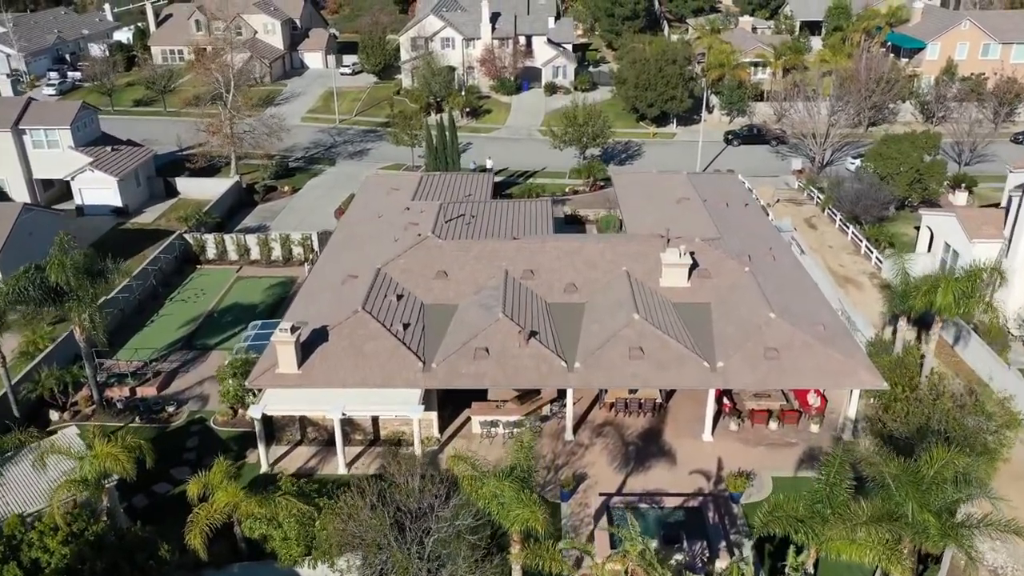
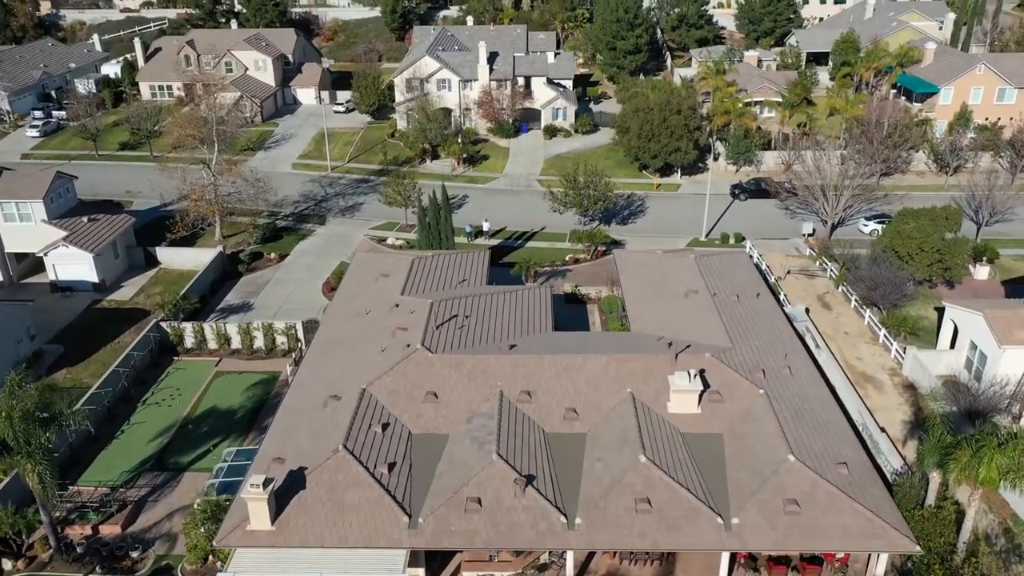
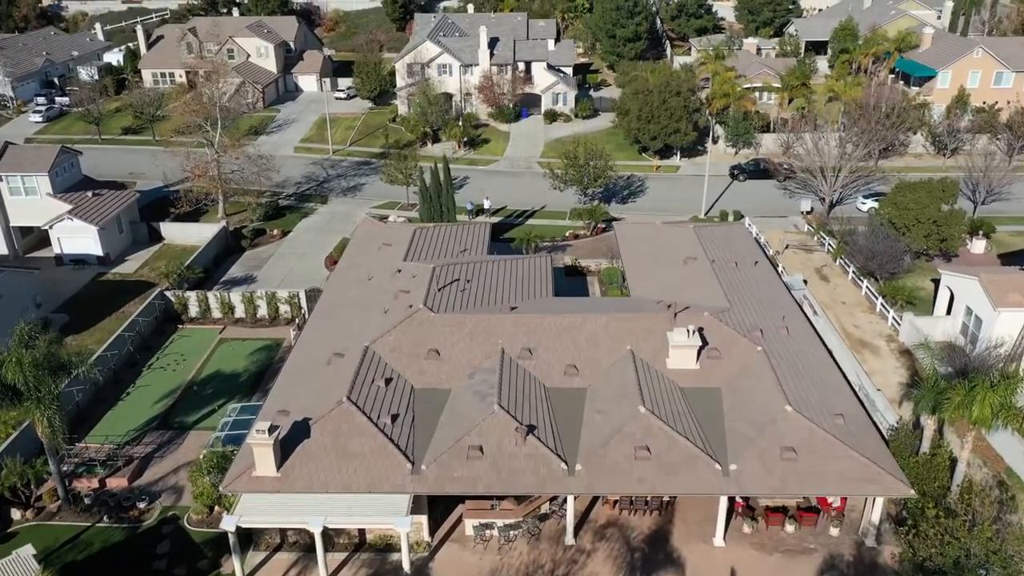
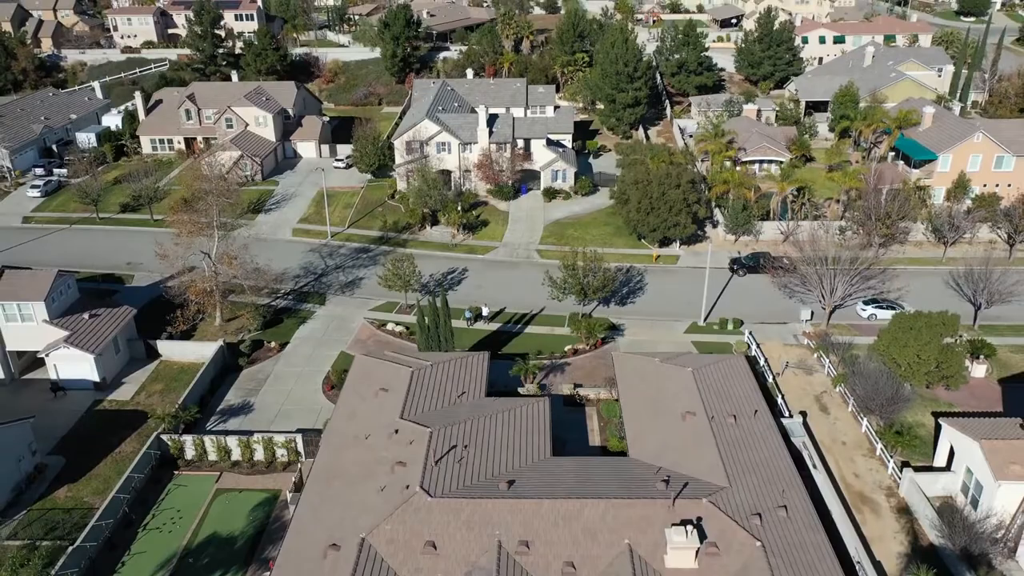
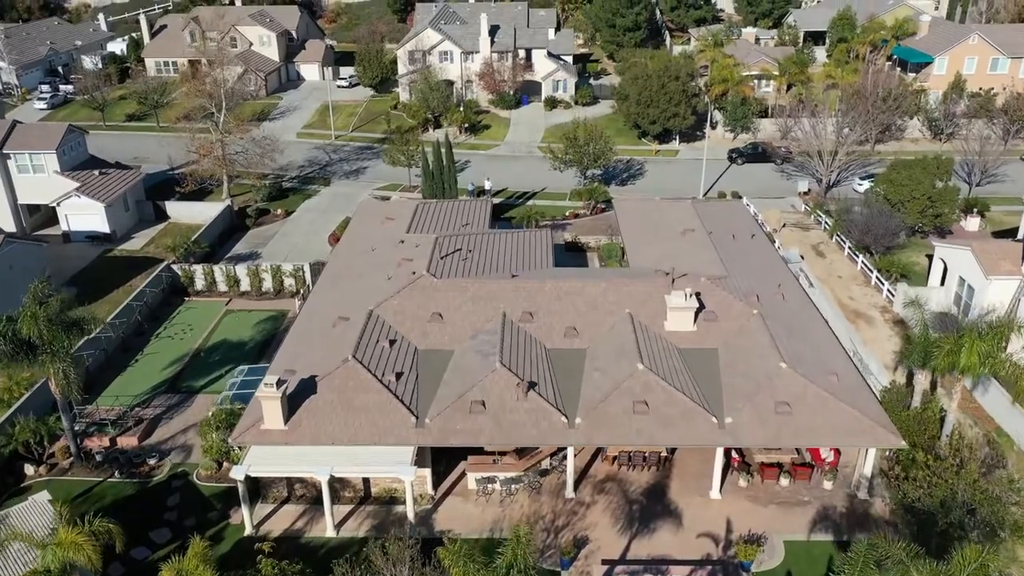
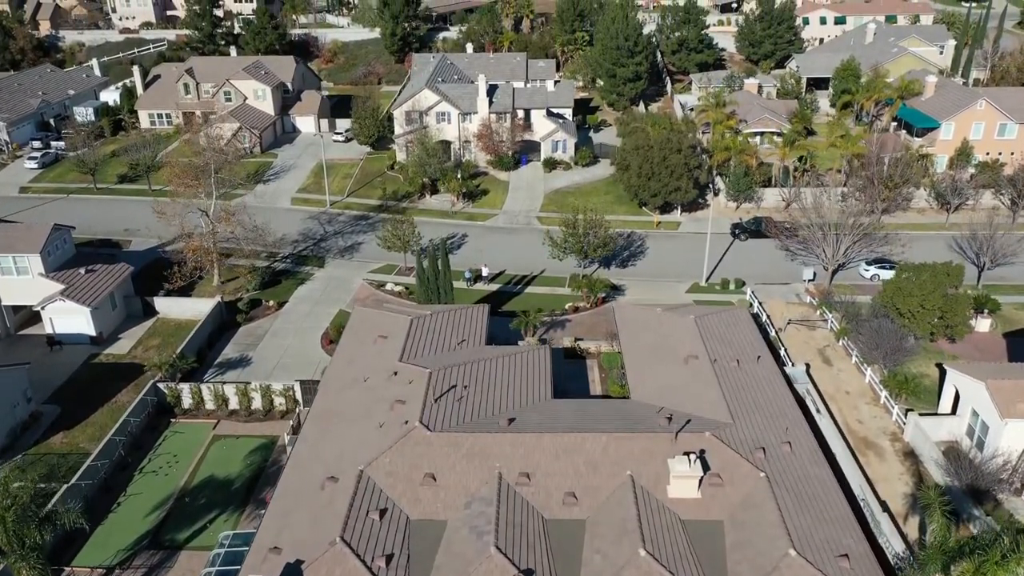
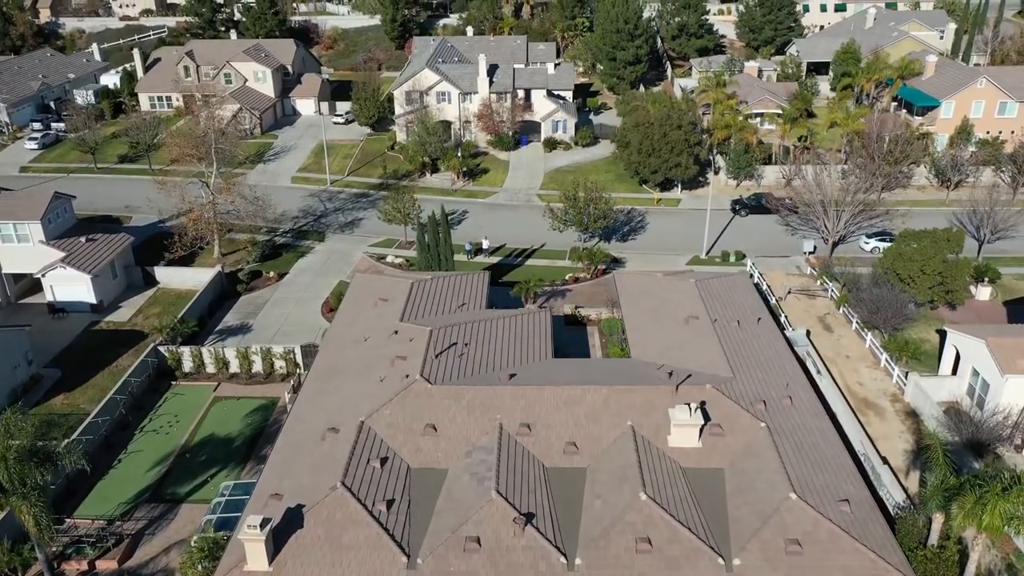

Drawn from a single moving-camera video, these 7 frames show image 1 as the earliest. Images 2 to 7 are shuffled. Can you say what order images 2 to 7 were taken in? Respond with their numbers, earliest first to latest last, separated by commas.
5, 3, 2, 7, 6, 4
